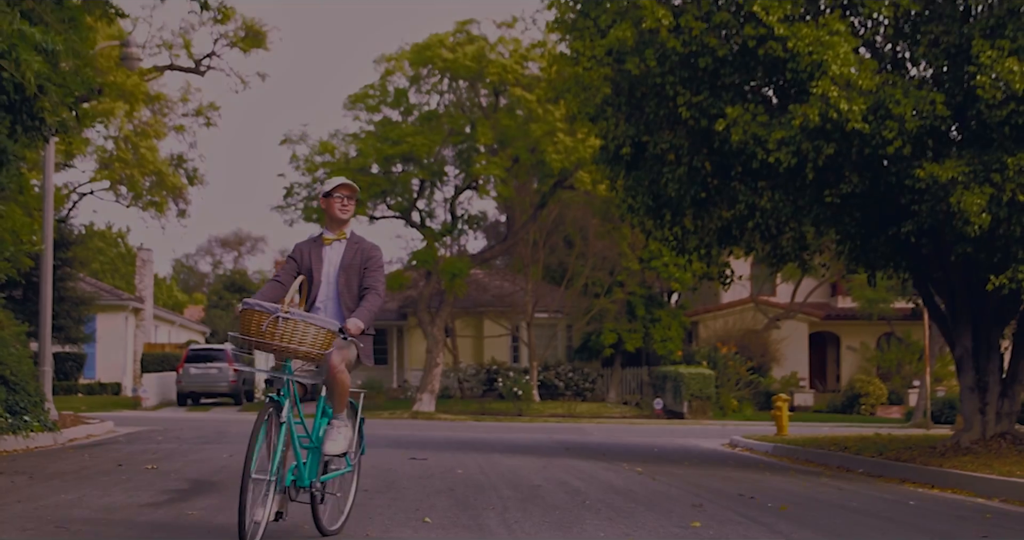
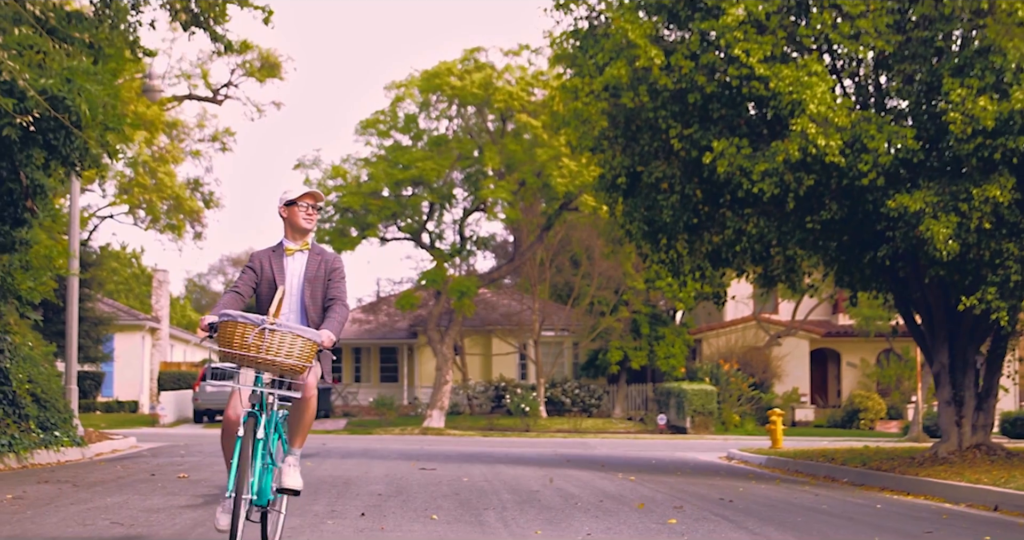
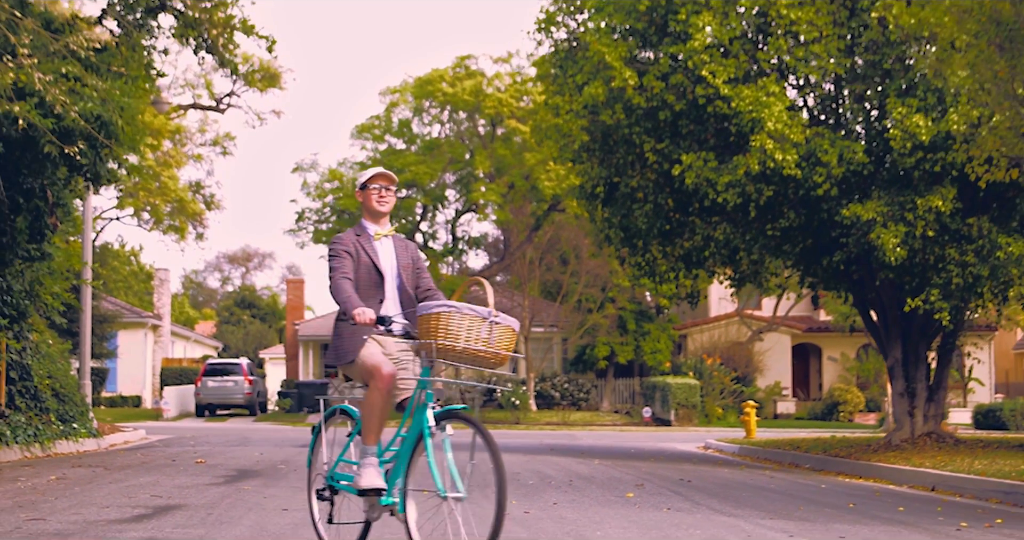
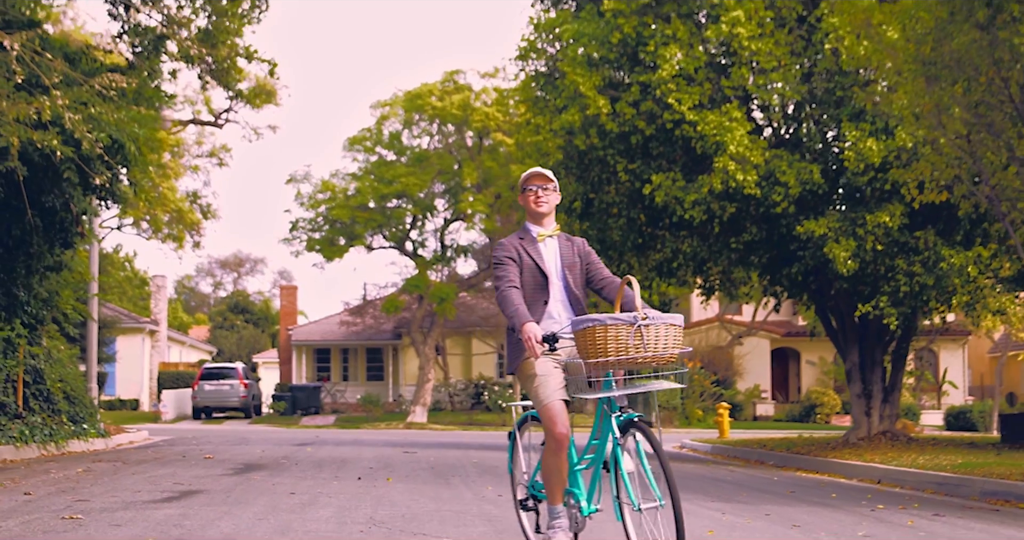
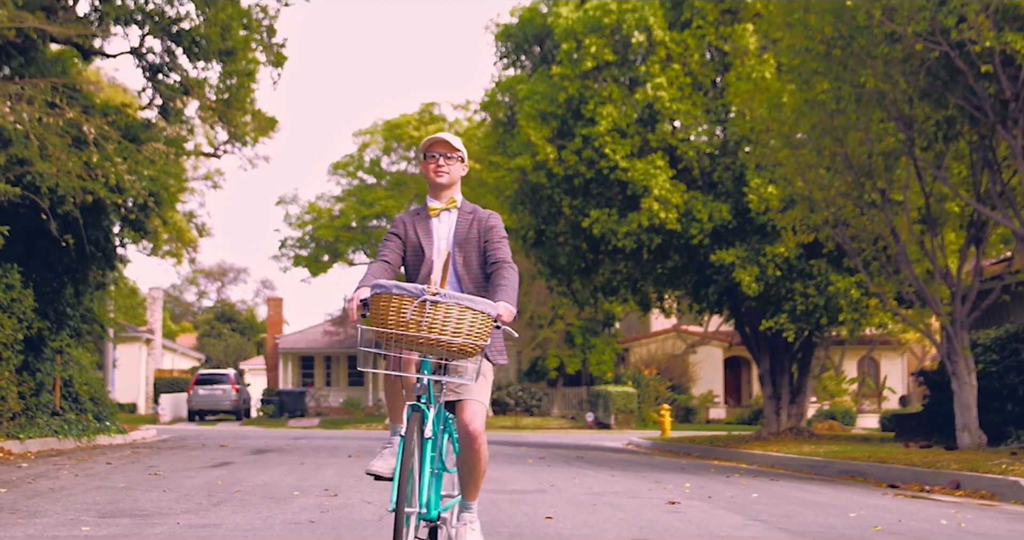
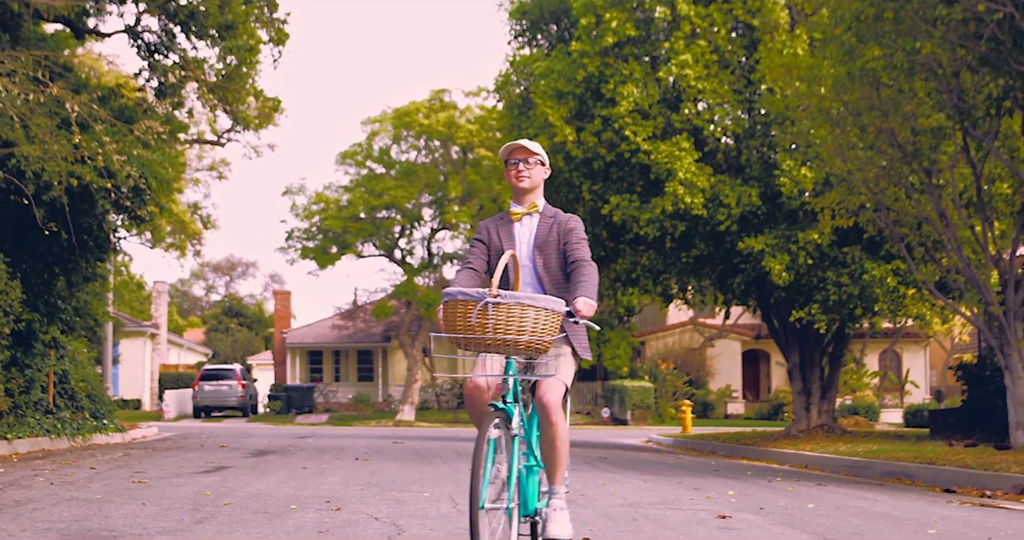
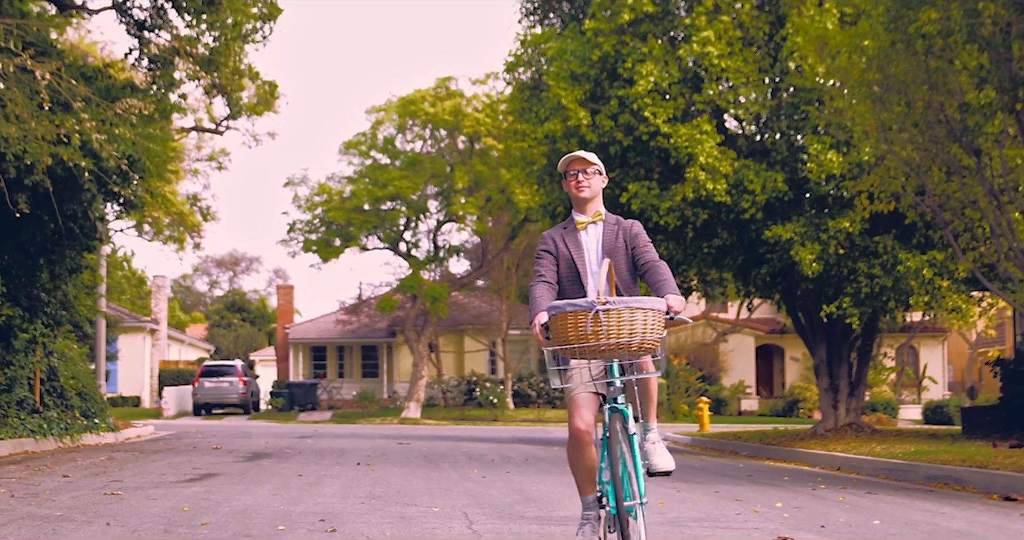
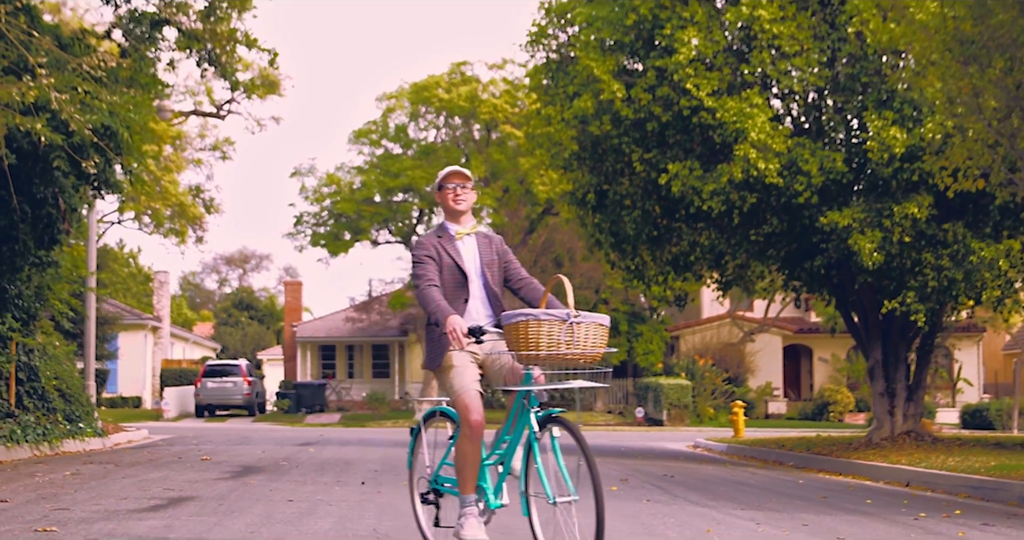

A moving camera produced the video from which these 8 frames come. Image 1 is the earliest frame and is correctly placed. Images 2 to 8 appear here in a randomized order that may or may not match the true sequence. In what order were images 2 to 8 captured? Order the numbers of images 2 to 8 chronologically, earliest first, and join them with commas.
2, 3, 8, 4, 7, 6, 5
